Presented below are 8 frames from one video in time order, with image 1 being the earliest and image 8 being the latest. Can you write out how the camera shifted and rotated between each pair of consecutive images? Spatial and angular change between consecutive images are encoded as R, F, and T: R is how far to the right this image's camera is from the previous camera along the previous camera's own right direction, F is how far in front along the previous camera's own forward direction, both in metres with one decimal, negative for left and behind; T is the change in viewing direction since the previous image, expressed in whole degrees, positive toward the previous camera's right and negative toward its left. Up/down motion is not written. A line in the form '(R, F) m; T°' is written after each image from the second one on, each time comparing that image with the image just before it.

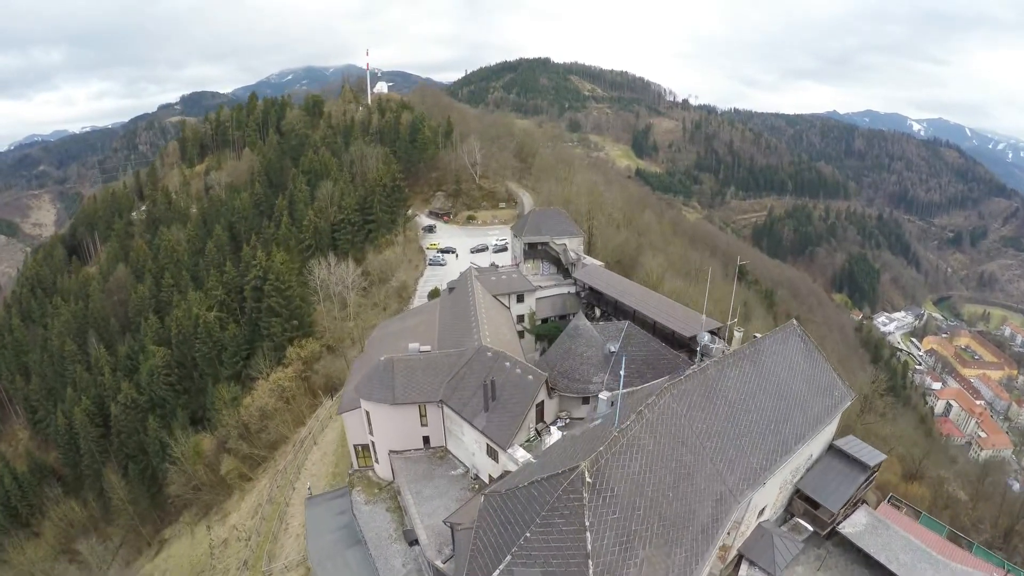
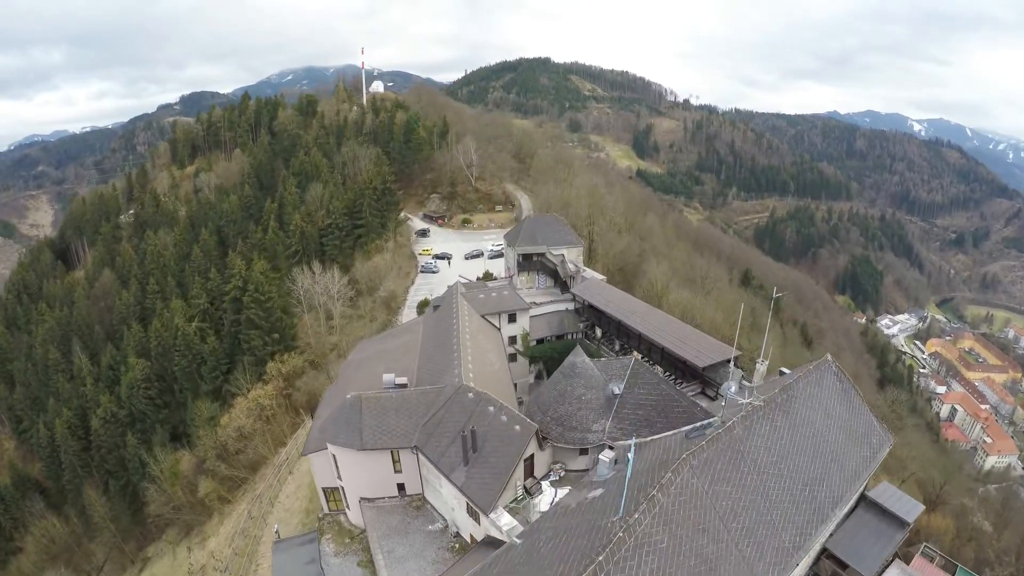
(+0.4, +2.8) m; 0°
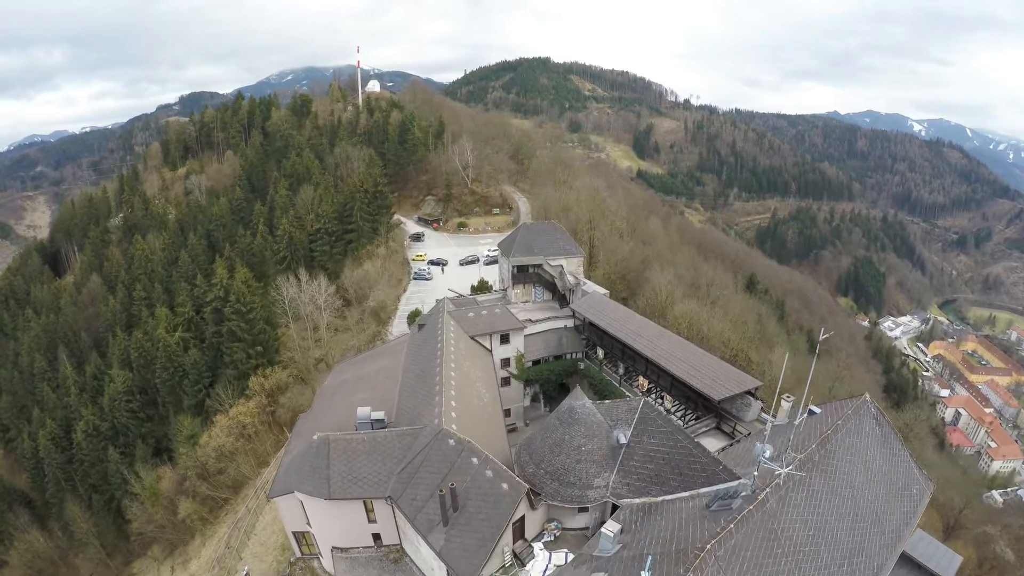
(+0.3, +2.3) m; 0°
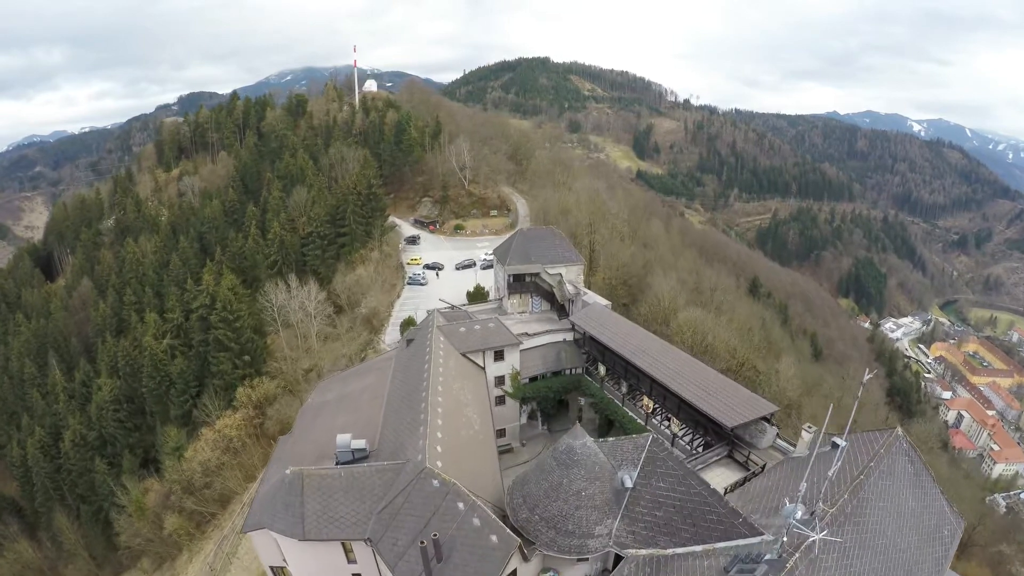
(+0.2, +1.5) m; 0°
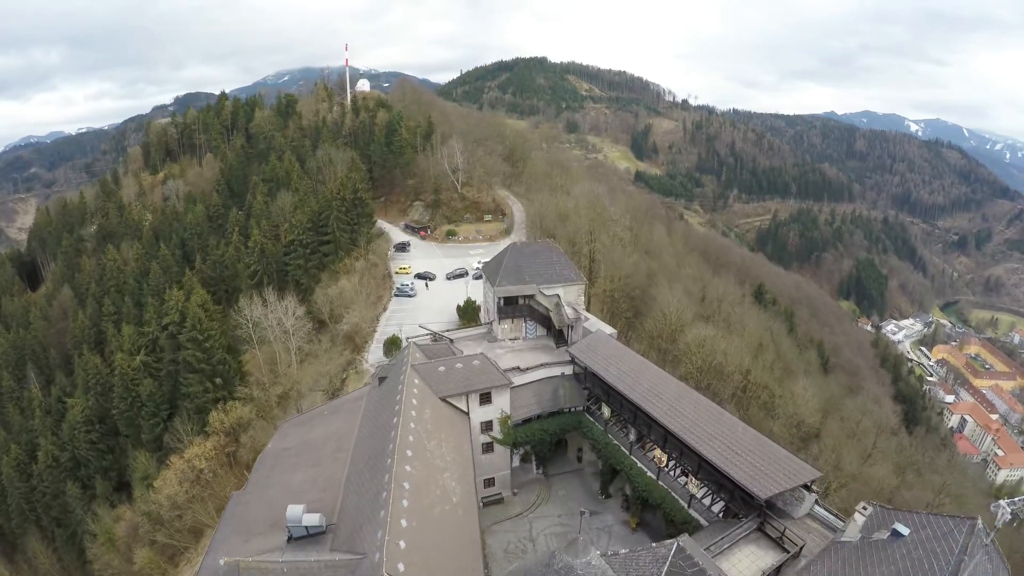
(+0.3, +3.1) m; 0°
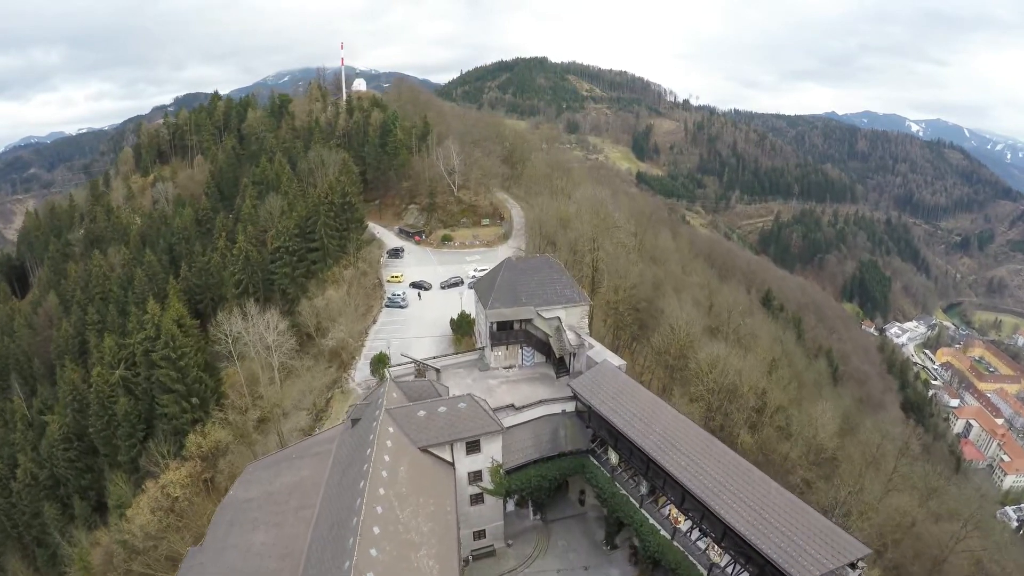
(+0.2, +2.5) m; 0°
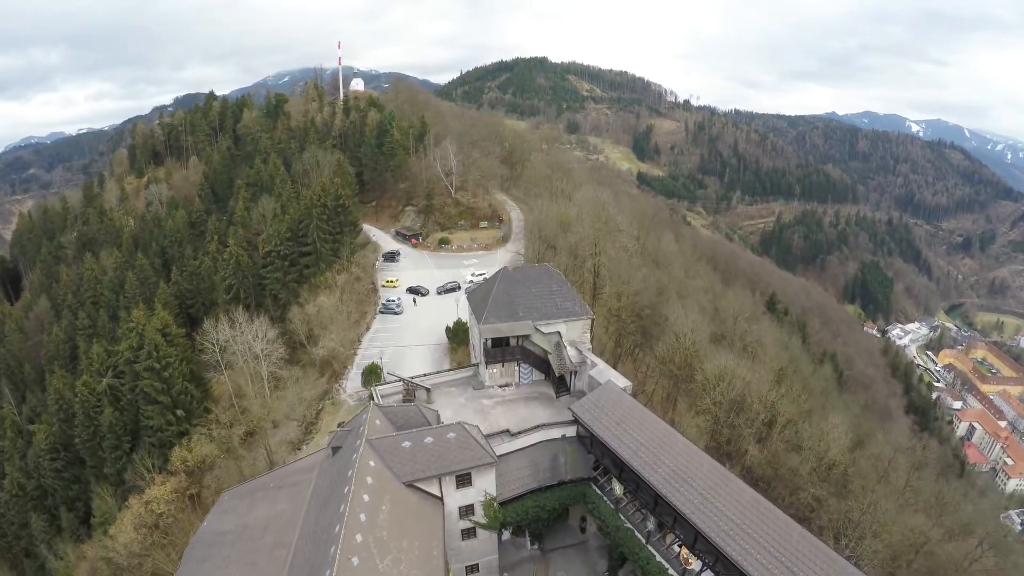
(+0.1, +1.4) m; 0°
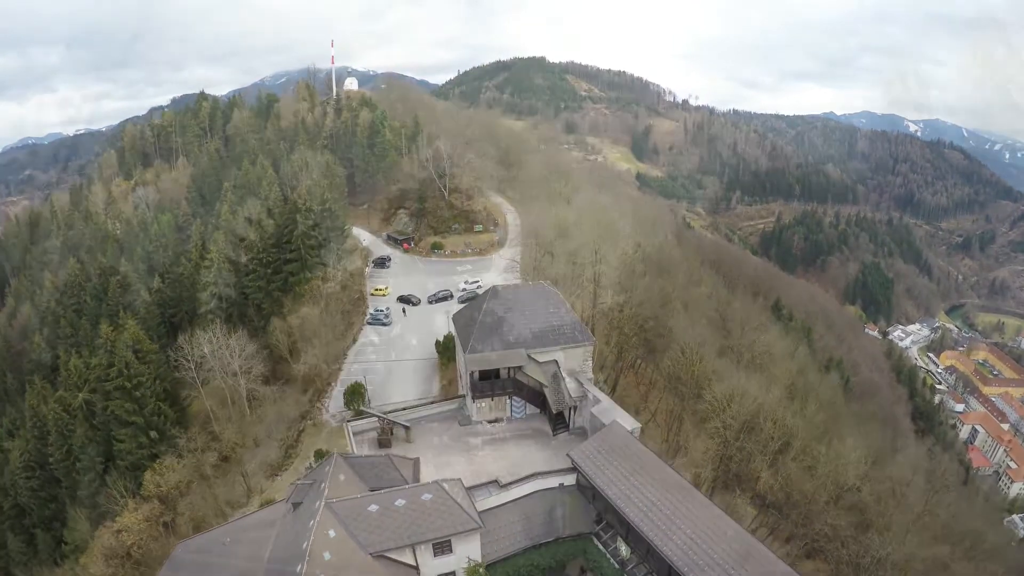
(+0.3, +2.2) m; 0°
